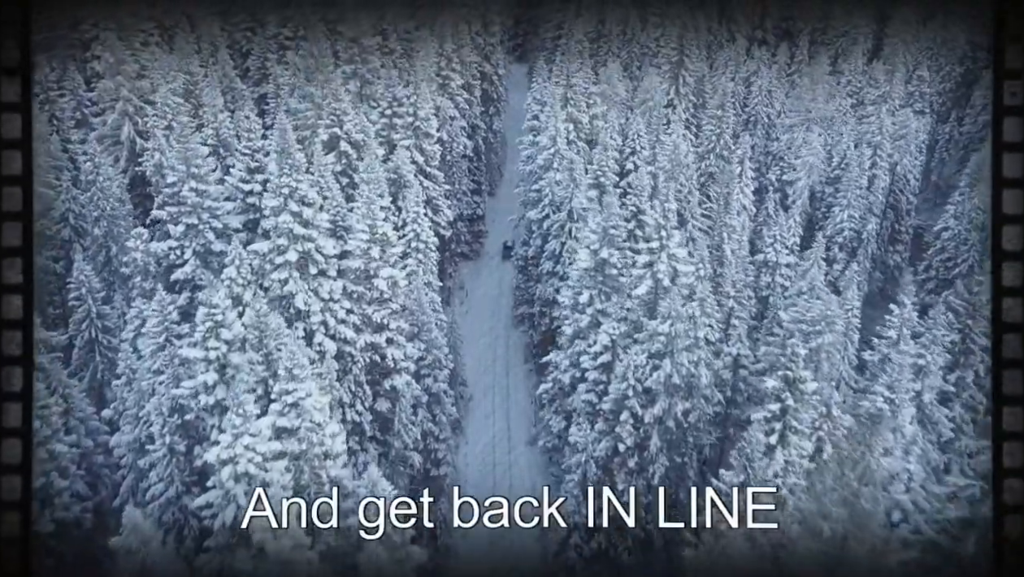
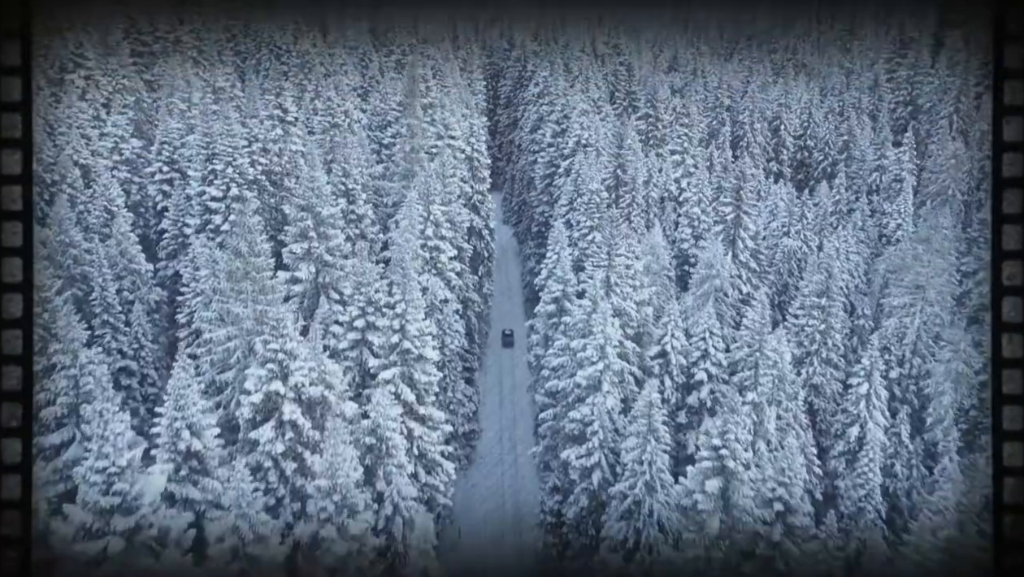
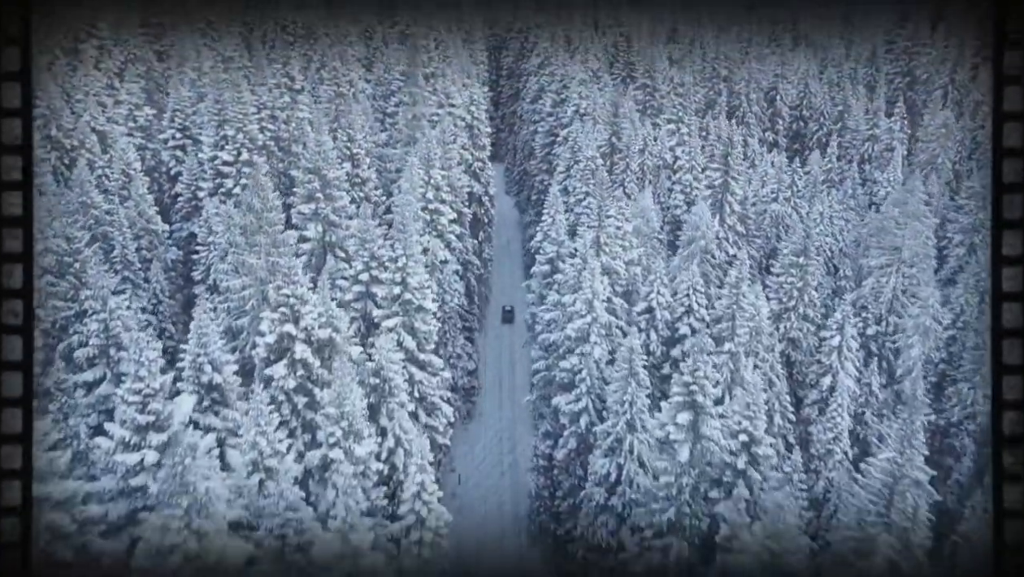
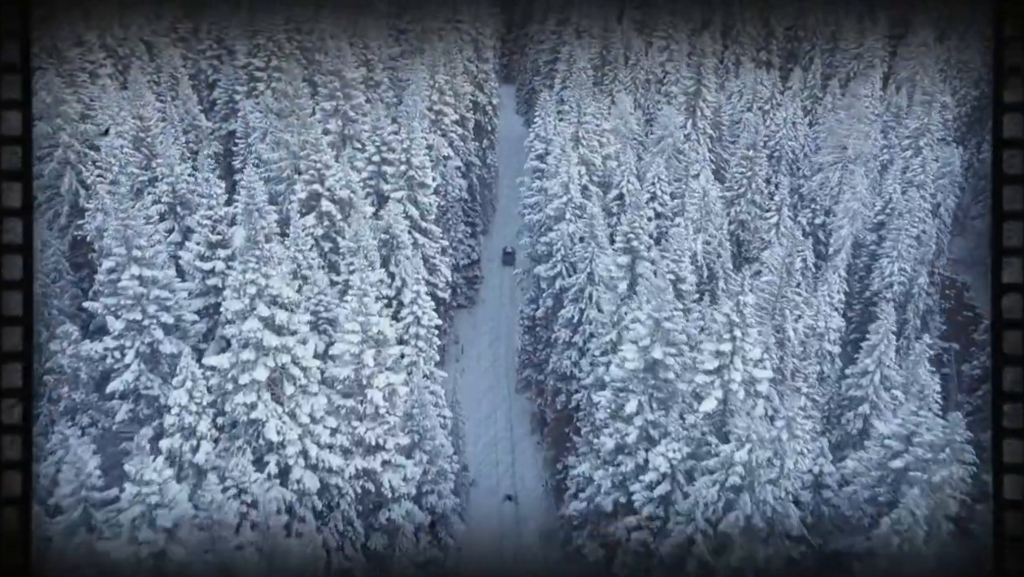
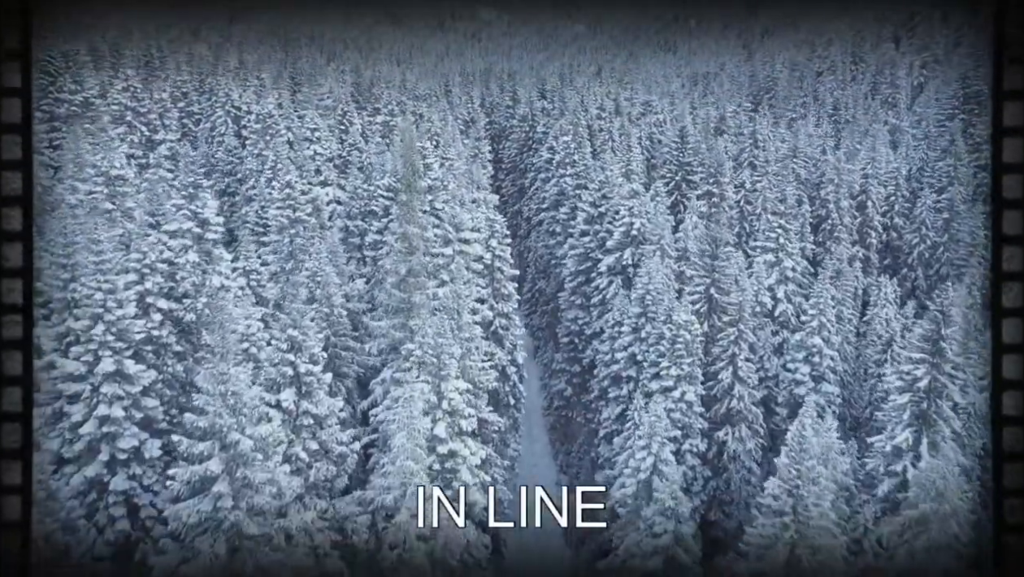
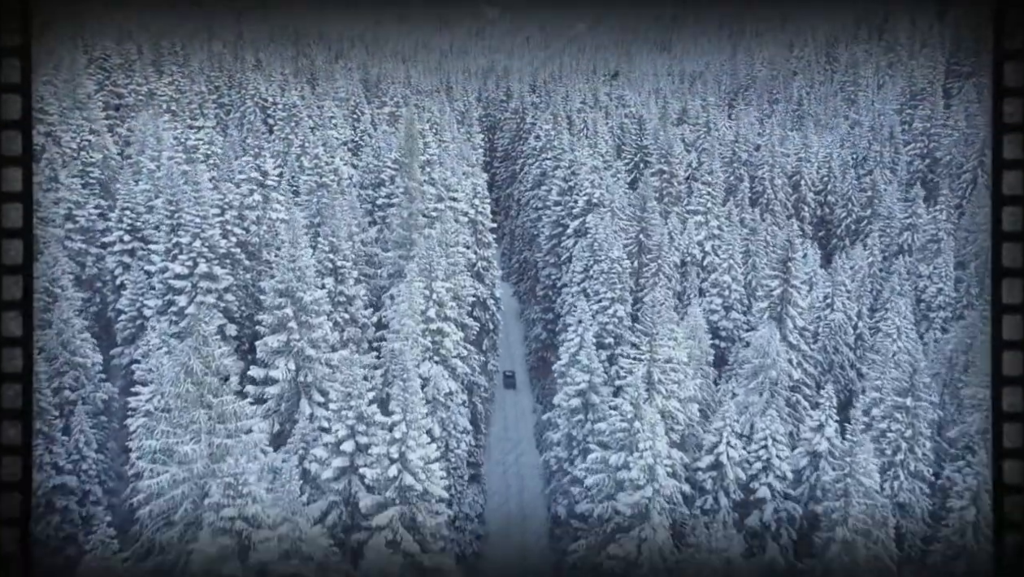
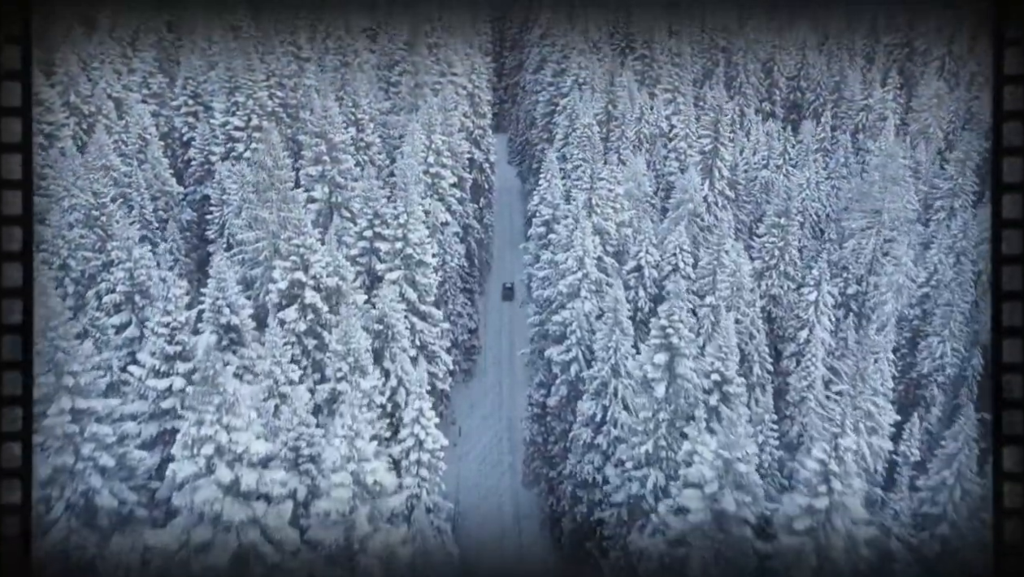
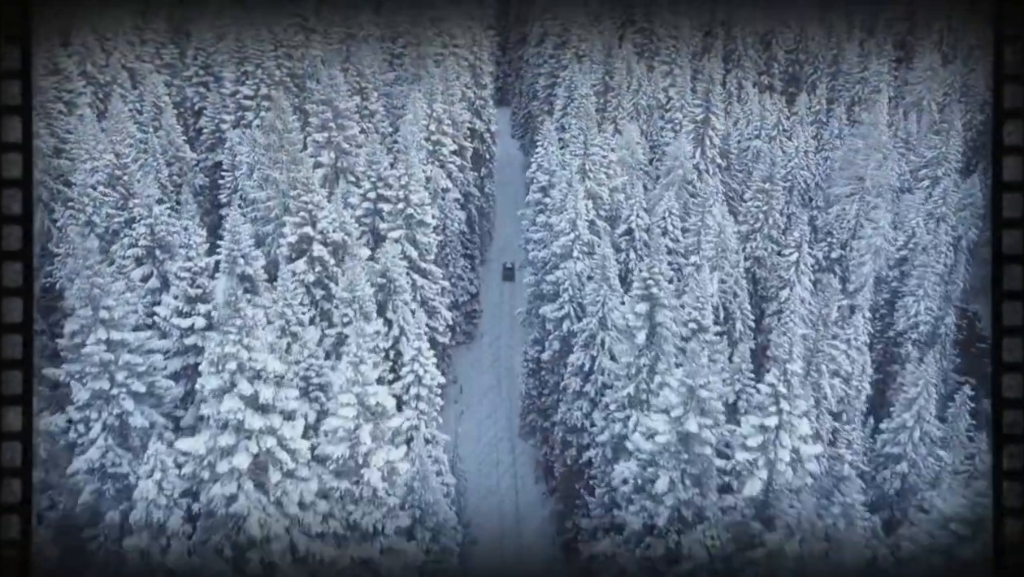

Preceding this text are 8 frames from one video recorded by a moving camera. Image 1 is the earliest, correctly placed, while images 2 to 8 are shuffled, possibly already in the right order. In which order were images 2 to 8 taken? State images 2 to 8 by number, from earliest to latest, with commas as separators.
4, 8, 7, 3, 2, 6, 5
